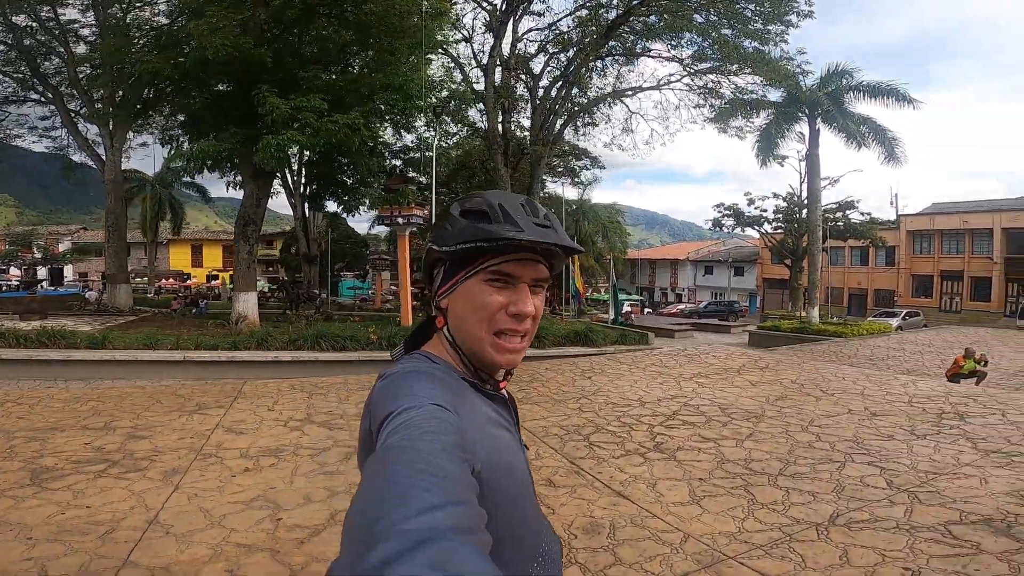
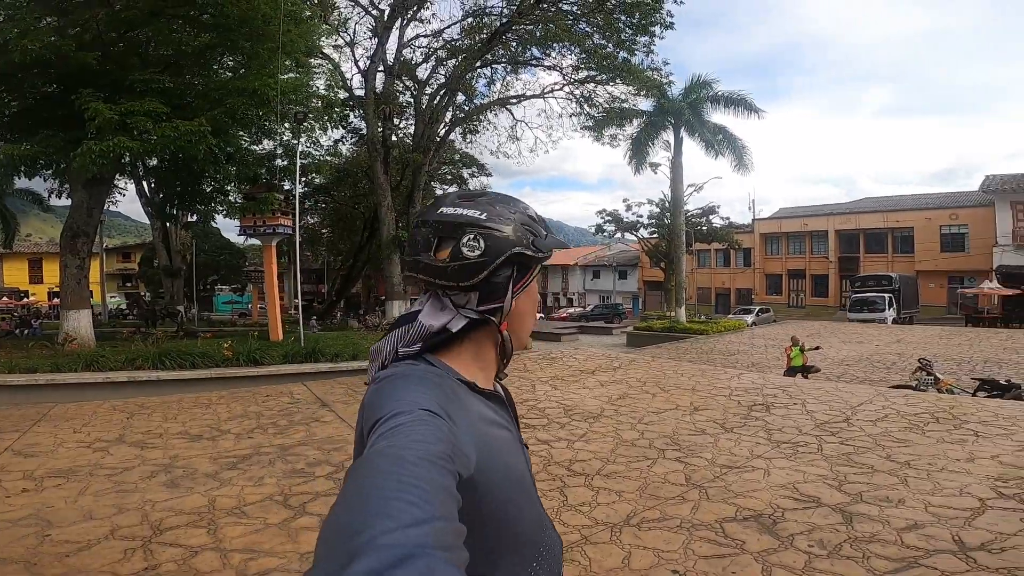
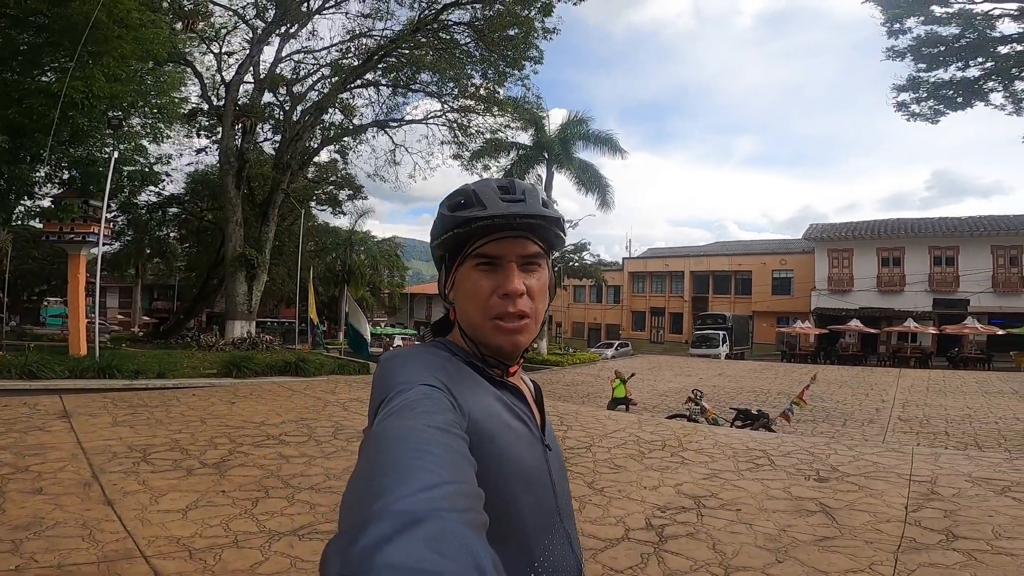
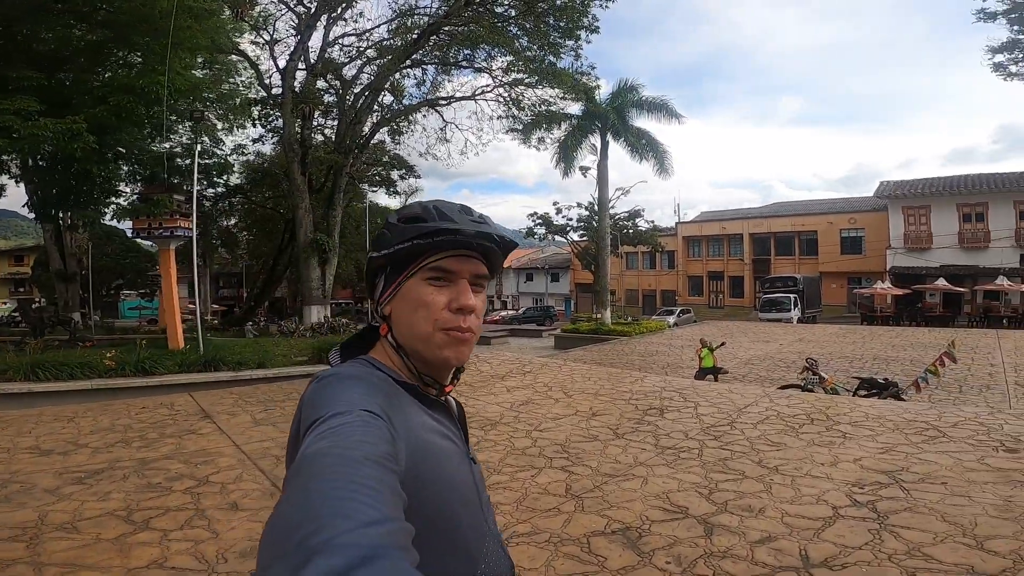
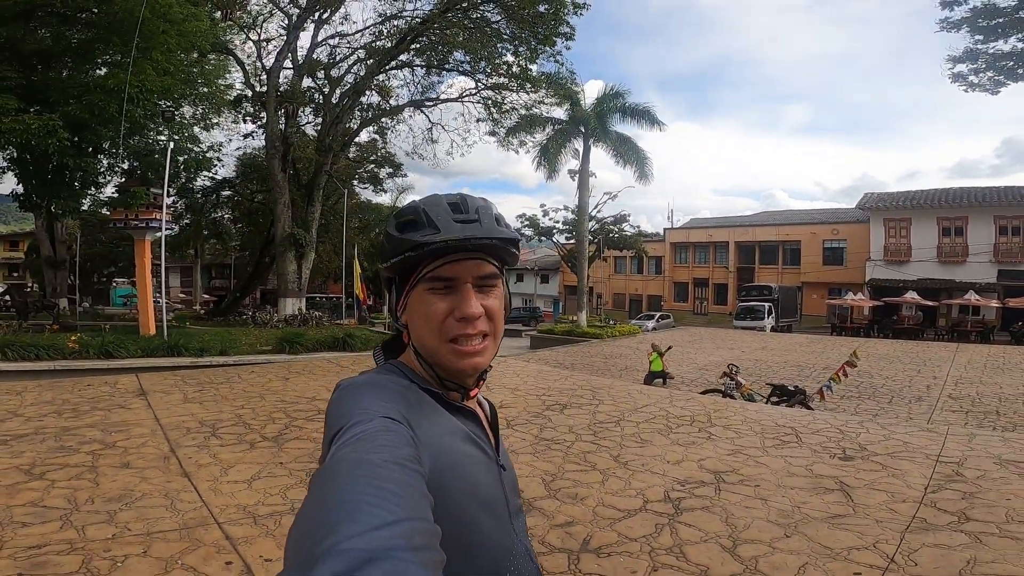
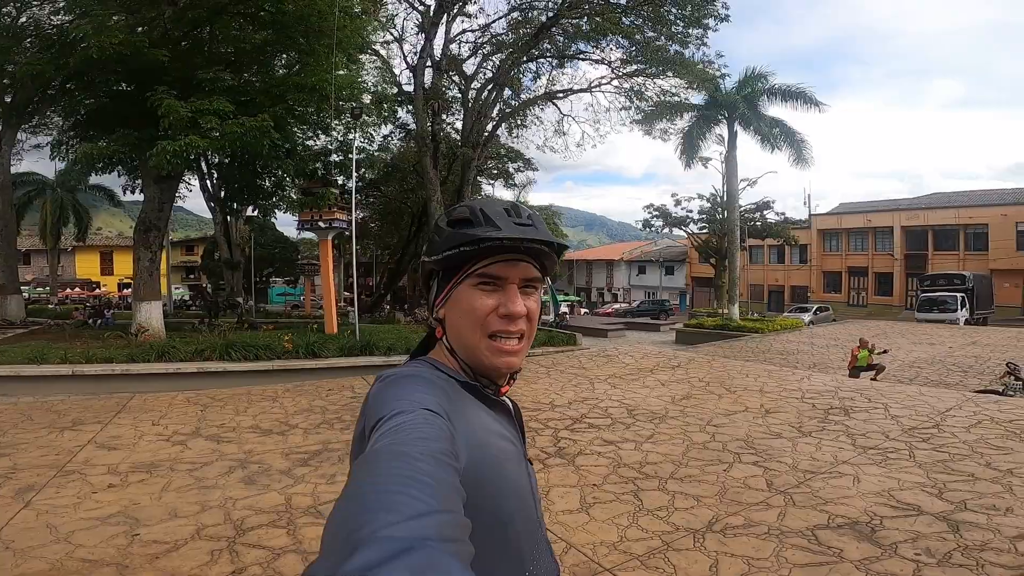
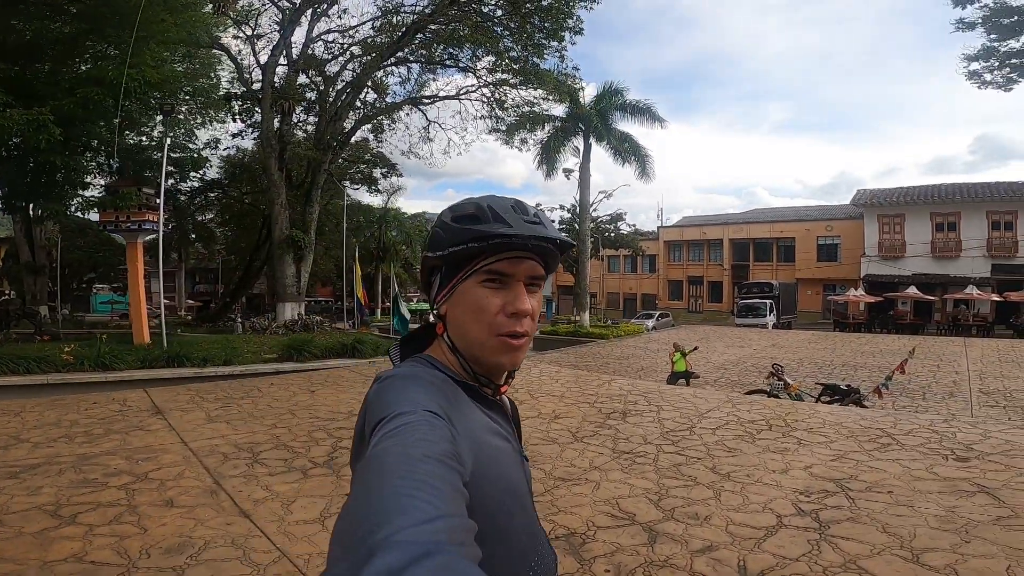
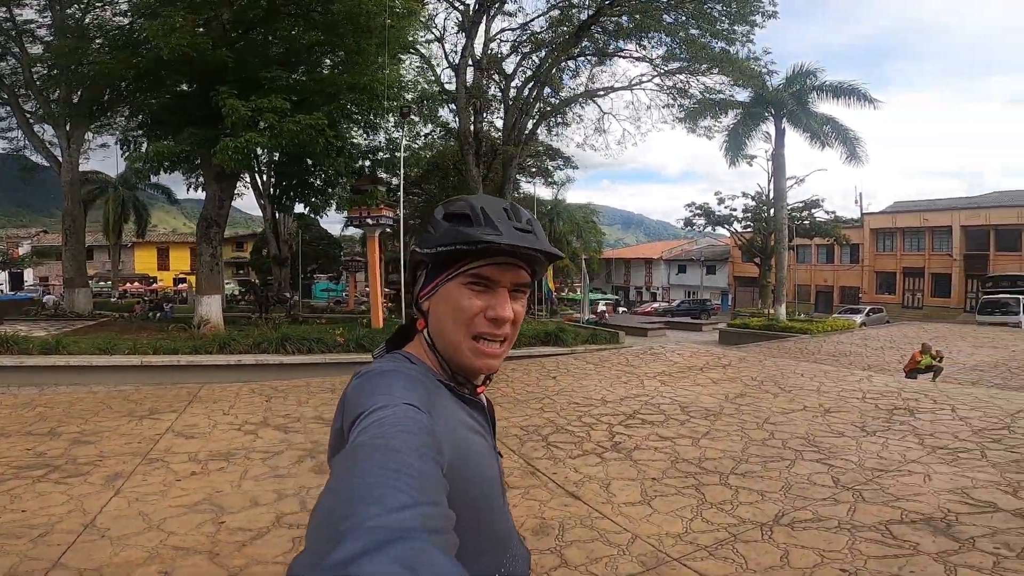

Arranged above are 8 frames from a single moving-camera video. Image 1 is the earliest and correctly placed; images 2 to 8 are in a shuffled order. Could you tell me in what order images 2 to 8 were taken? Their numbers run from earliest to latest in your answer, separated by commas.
8, 6, 2, 4, 7, 5, 3
